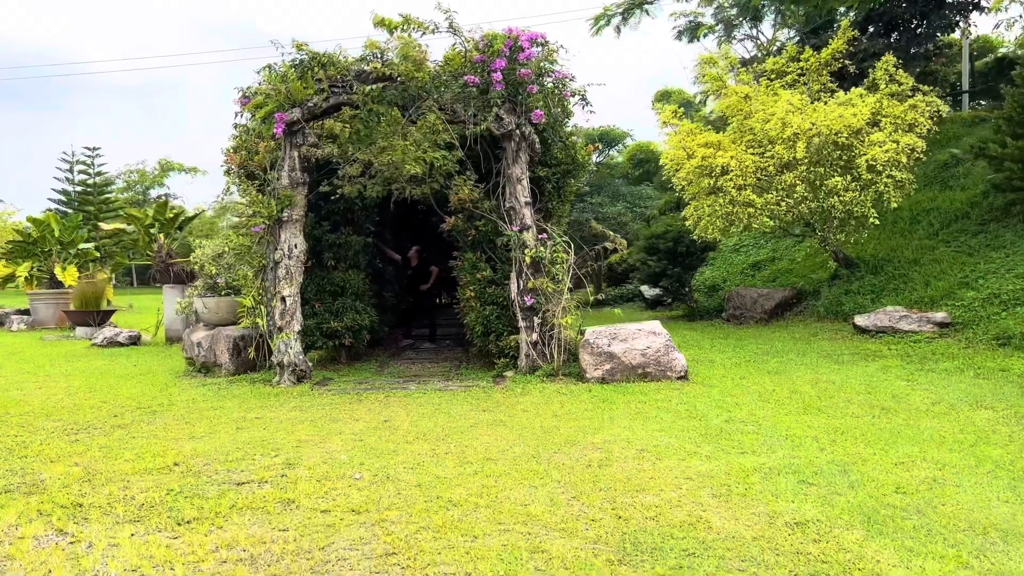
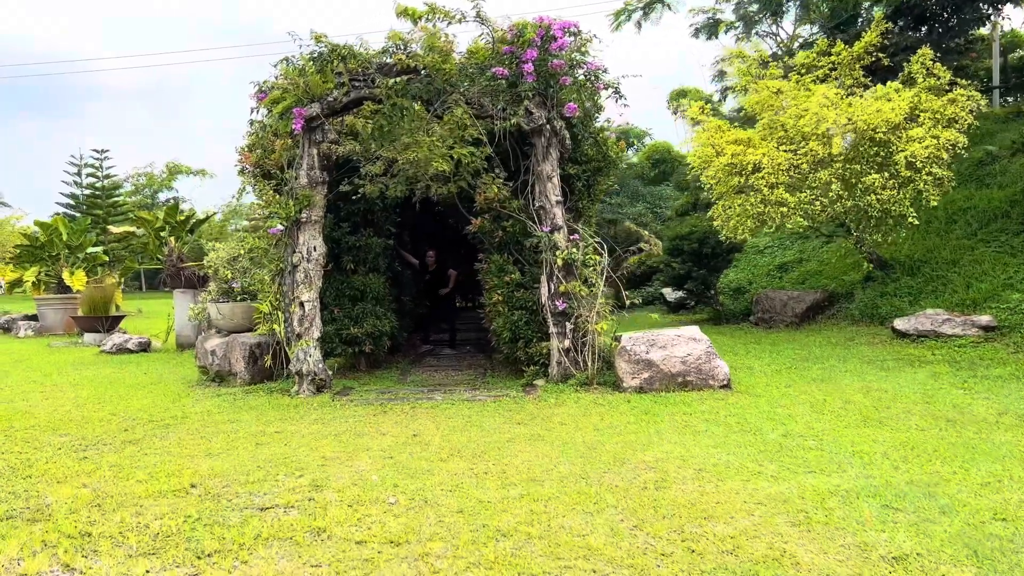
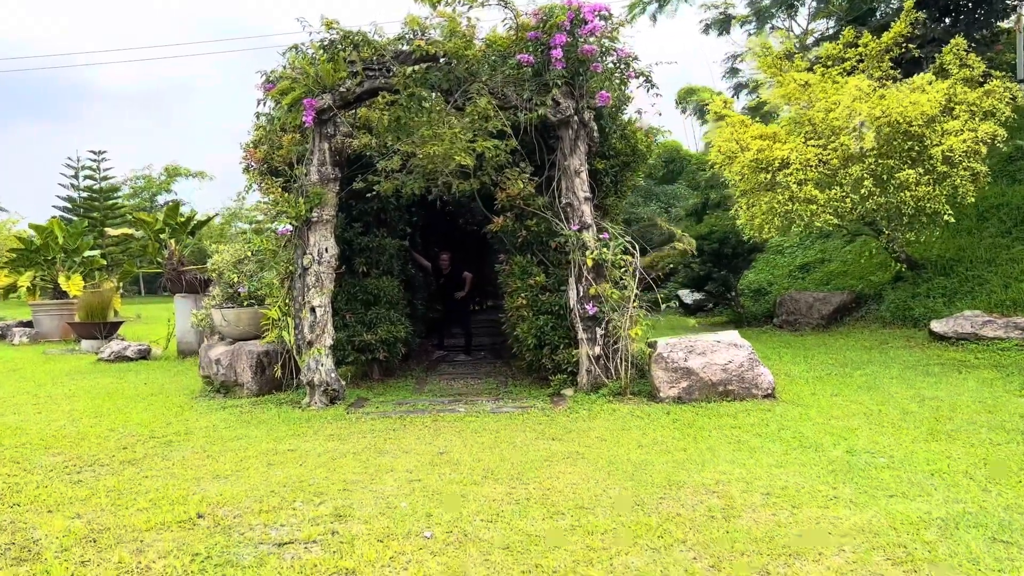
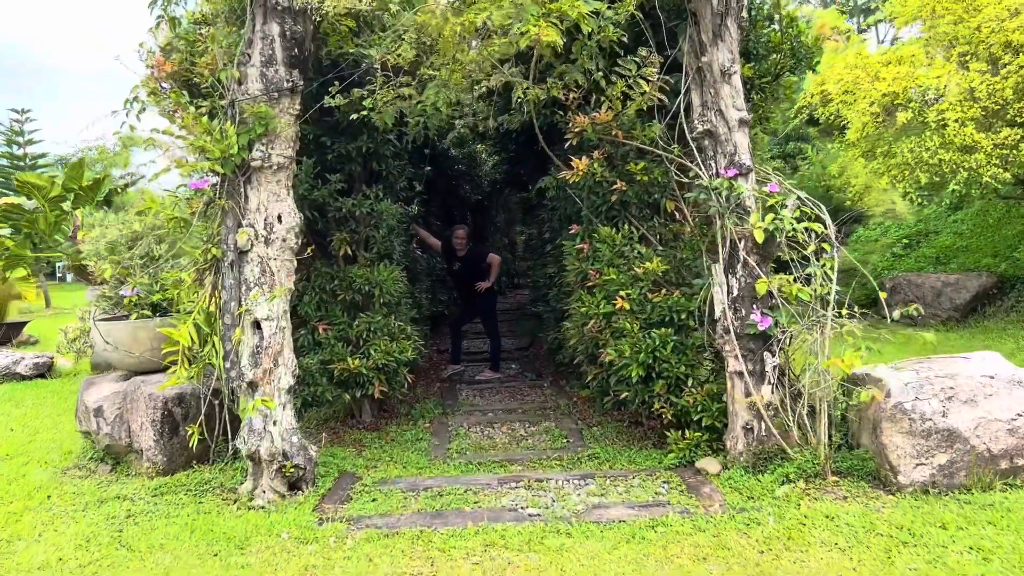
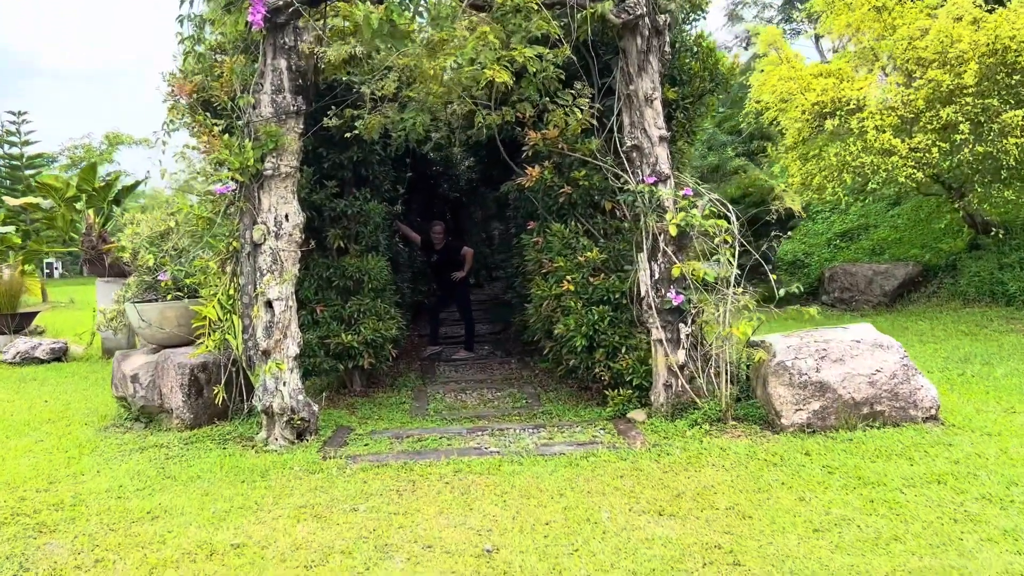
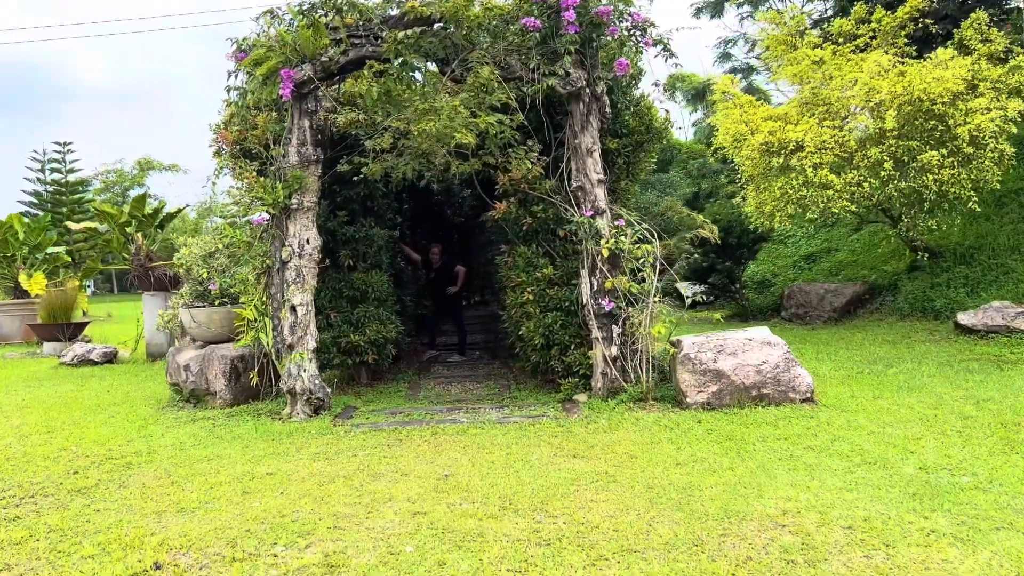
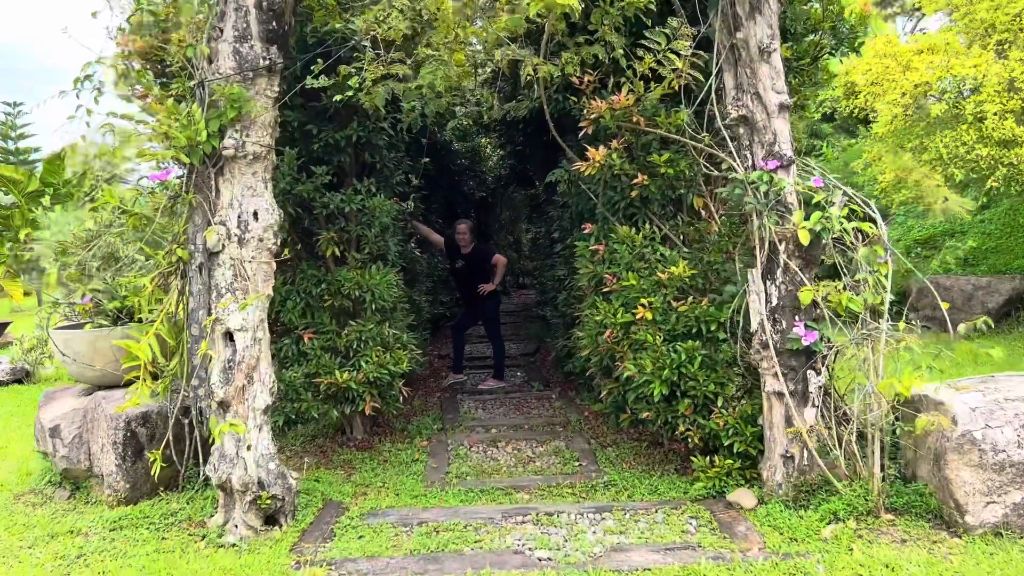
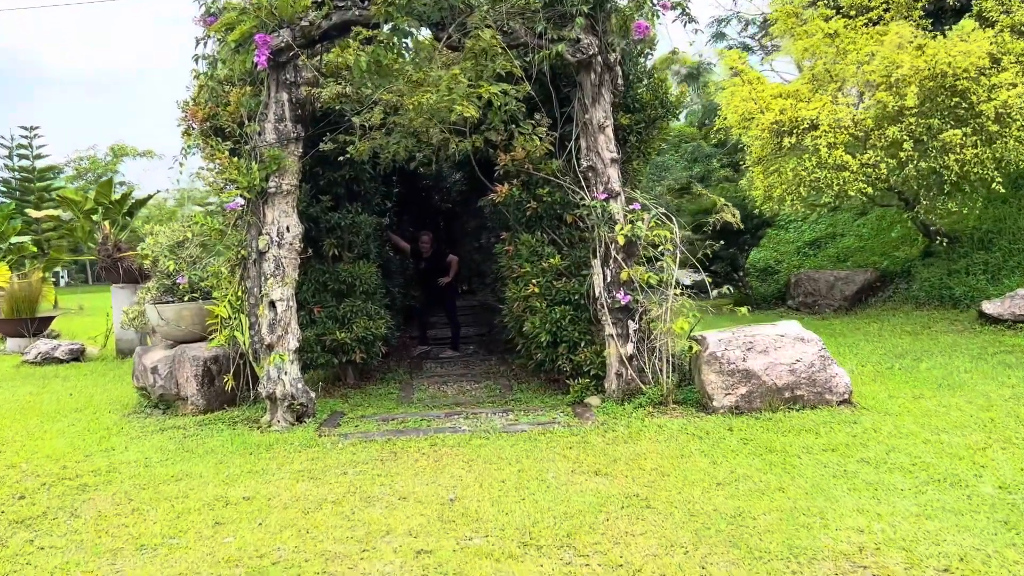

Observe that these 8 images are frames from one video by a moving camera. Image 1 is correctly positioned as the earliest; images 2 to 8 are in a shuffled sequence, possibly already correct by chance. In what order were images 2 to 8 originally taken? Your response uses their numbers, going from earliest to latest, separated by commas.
2, 3, 6, 8, 5, 4, 7
